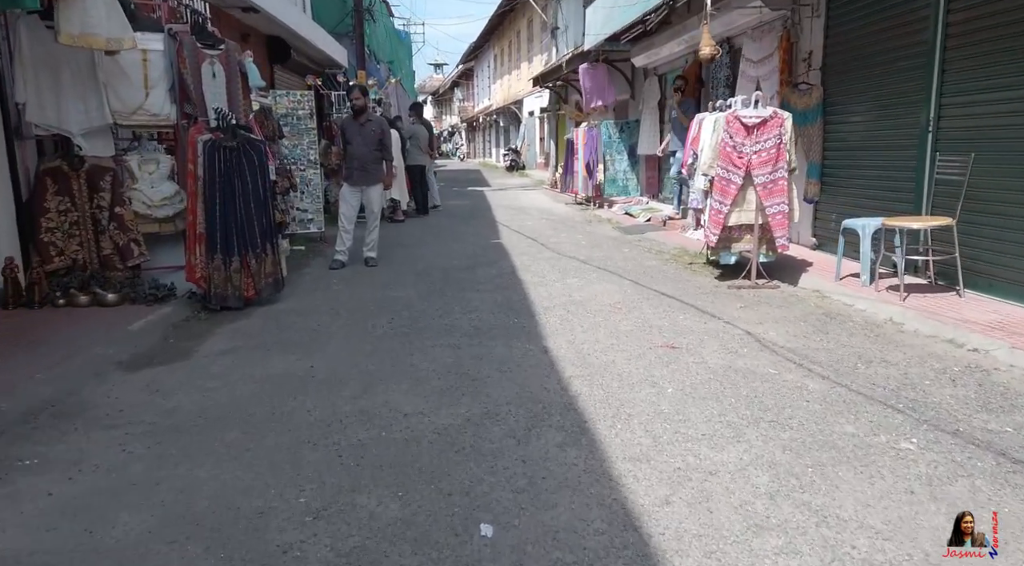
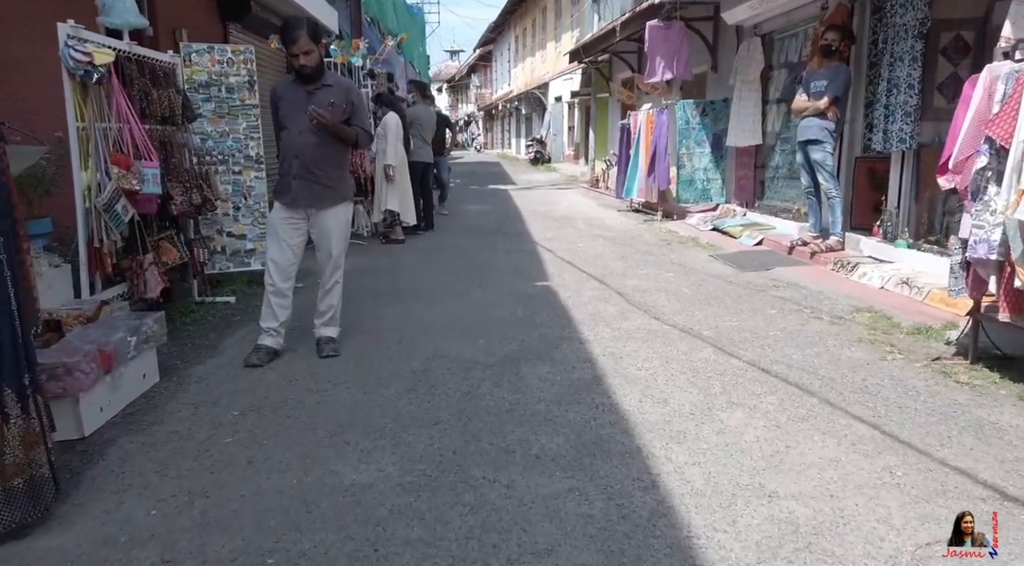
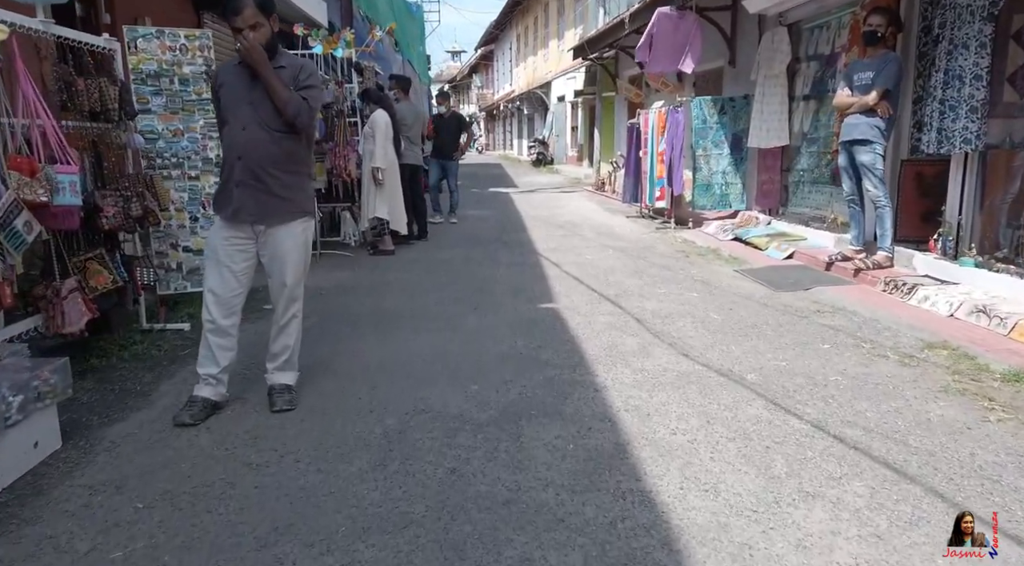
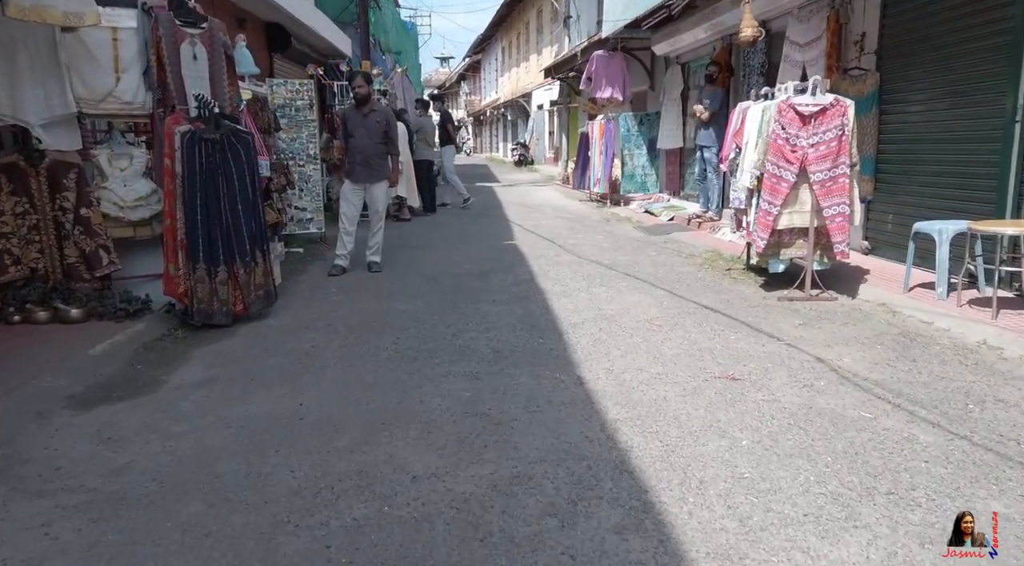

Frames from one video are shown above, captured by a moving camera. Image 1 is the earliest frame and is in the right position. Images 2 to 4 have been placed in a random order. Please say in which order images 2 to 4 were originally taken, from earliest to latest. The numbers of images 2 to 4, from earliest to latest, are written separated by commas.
4, 2, 3
